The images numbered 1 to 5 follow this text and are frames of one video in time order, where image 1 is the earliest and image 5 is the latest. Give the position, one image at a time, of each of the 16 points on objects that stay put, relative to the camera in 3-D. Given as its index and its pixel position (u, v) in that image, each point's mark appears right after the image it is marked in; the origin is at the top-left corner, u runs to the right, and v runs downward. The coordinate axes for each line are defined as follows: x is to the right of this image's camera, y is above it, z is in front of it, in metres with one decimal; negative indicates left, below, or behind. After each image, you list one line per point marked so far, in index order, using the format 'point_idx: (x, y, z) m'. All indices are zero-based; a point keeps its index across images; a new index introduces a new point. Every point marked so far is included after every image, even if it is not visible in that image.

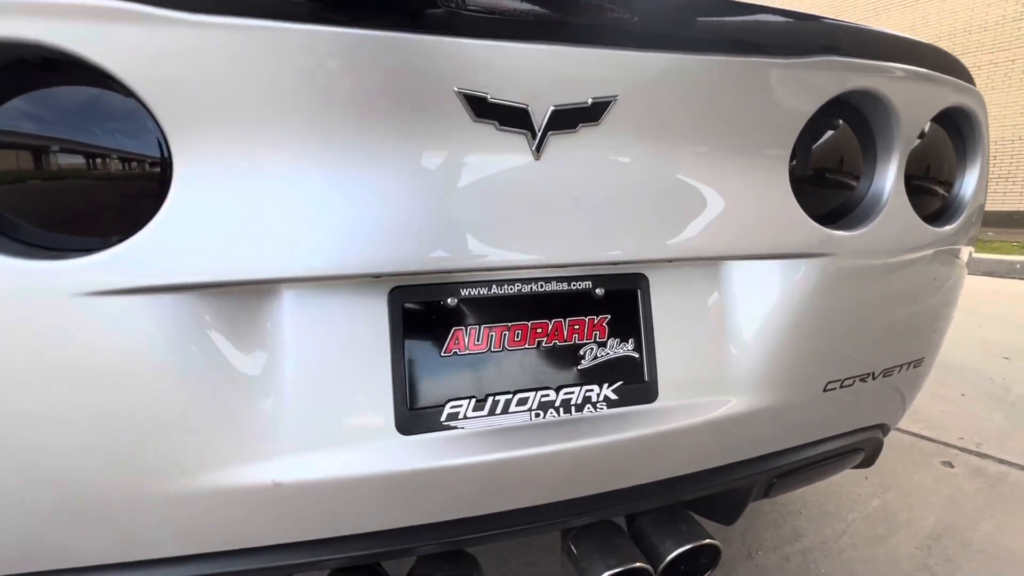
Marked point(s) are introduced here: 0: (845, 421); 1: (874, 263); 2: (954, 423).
0: (+0.6, -0.2, +0.9) m
1: (+0.6, 0.0, +0.8) m
2: (+1.8, -0.5, +1.9) m
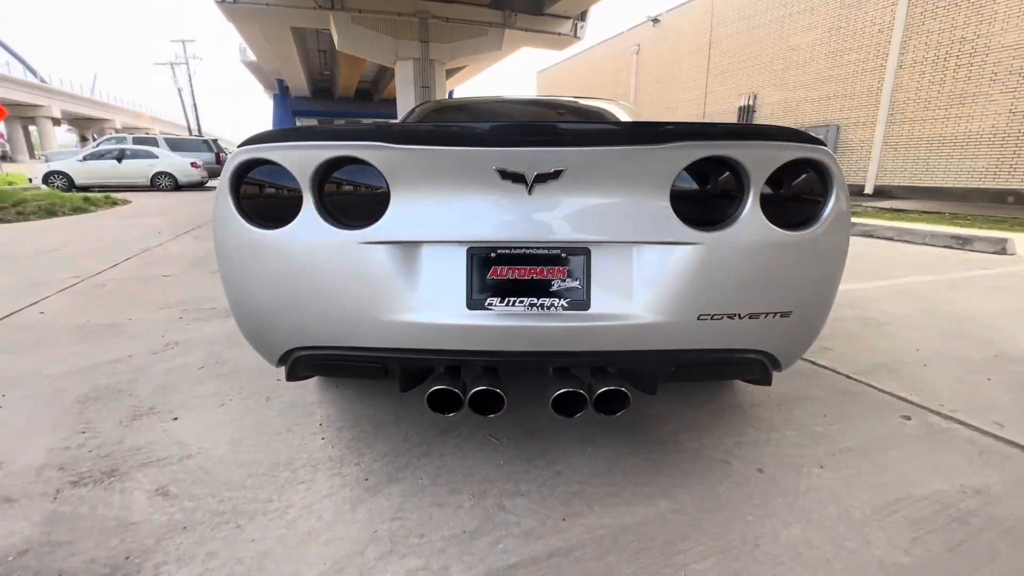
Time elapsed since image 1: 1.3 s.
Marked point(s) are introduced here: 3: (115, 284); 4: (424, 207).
0: (+0.7, -0.2, +1.5) m
1: (+0.7, +0.1, +1.4) m
2: (+2.0, -0.5, +2.2) m
3: (-3.6, 0.0, +4.3) m
4: (-0.3, +0.2, +1.4) m
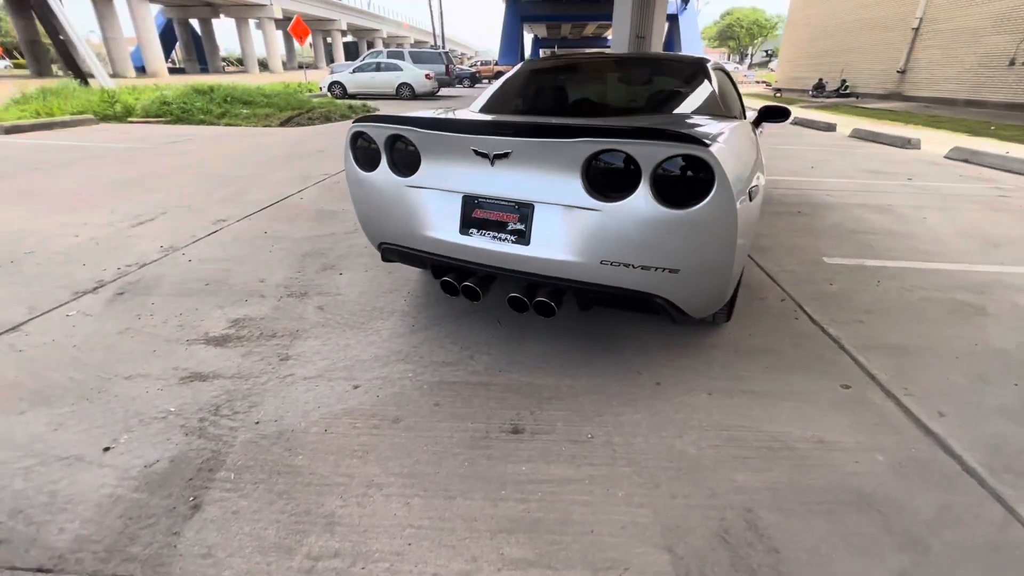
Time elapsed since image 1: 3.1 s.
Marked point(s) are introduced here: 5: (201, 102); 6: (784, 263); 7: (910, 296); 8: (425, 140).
0: (+0.5, 0.0, +2.1) m
1: (+0.5, +0.3, +1.9) m
2: (+2.0, -0.5, +2.2) m
3: (-2.2, +1.4, +6.2) m
4: (-0.3, +0.6, +2.3) m
5: (-8.3, +5.0, +12.6) m
6: (+2.1, +0.2, +3.7) m
7: (+2.7, -0.1, +3.2) m
8: (-0.4, +0.7, +2.2) m
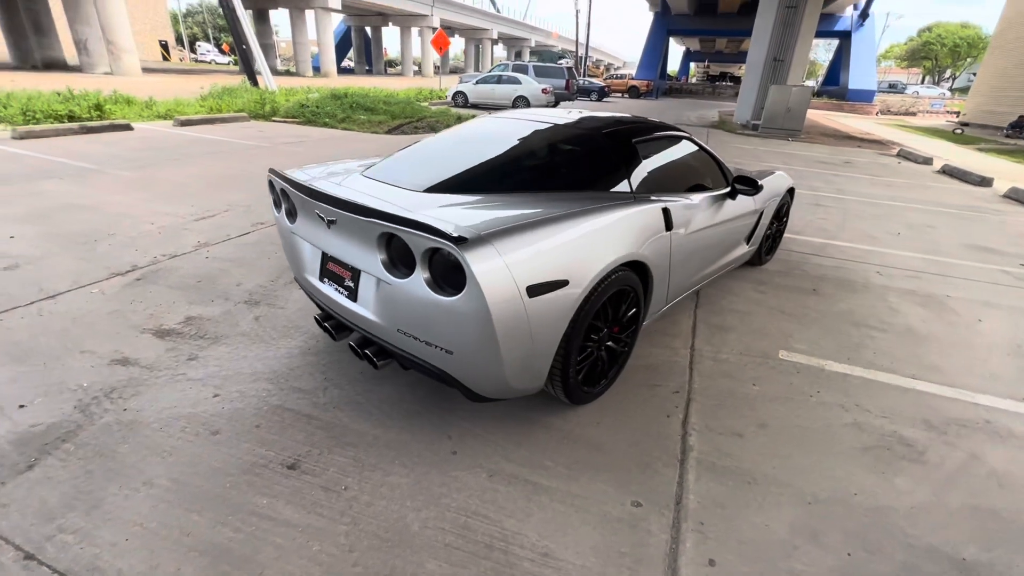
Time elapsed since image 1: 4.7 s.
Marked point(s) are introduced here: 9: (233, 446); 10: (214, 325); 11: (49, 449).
0: (-0.4, -0.3, +2.2) m
1: (-0.5, 0.0, +2.1) m
2: (+1.0, -1.0, +2.0) m
3: (-1.8, +1.3, +6.8) m
4: (-1.1, +0.4, +2.6) m
5: (-5.6, +5.6, +14.5) m
6: (+1.5, -0.4, +3.4) m
7: (+1.9, -0.8, +2.7) m
8: (-1.2, +0.5, +2.6) m
9: (-1.3, -0.8, +2.3) m
10: (-2.1, -0.3, +3.3) m
11: (-2.2, -0.8, +2.2) m
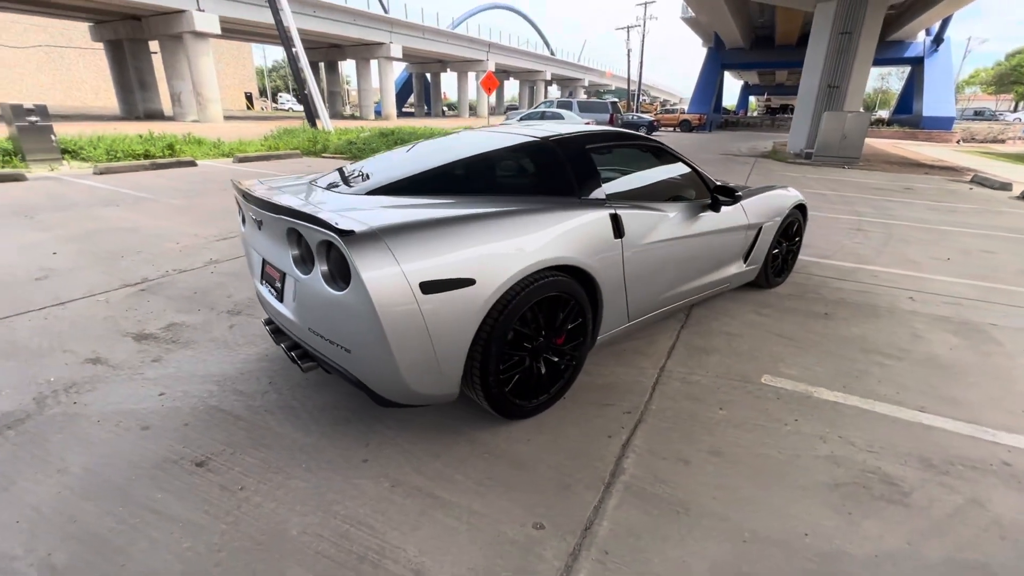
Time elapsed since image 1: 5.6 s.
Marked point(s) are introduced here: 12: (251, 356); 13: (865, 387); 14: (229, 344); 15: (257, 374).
0: (-0.8, -0.3, +2.2) m
1: (-0.9, 0.0, +2.1) m
2: (+0.5, -1.0, +1.8) m
3: (-1.6, +1.0, +7.0) m
4: (-1.5, +0.3, +2.7) m
5: (-4.4, +4.8, +15.4) m
6: (+1.2, -0.5, +3.1) m
7: (+1.5, -0.8, +2.4) m
8: (-1.5, +0.5, +2.7) m
9: (-1.8, -0.8, +2.3) m
10: (-2.4, -0.3, +3.5) m
11: (-2.6, -0.7, +2.3) m
12: (-1.7, -0.4, +3.1) m
13: (+2.2, -0.6, +3.0) m
14: (-2.0, -0.4, +3.3) m
15: (-1.6, -0.5, +2.9) m
